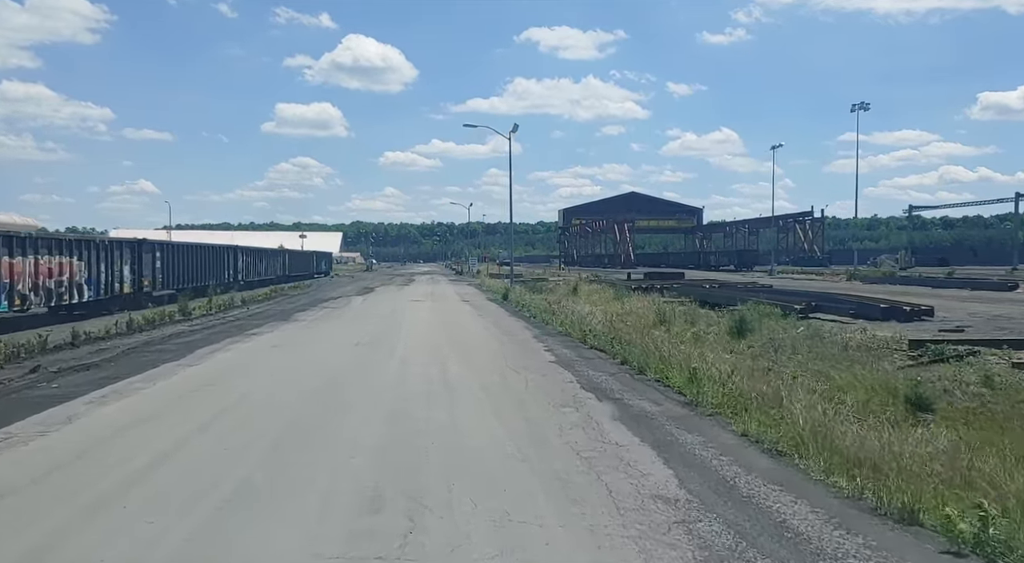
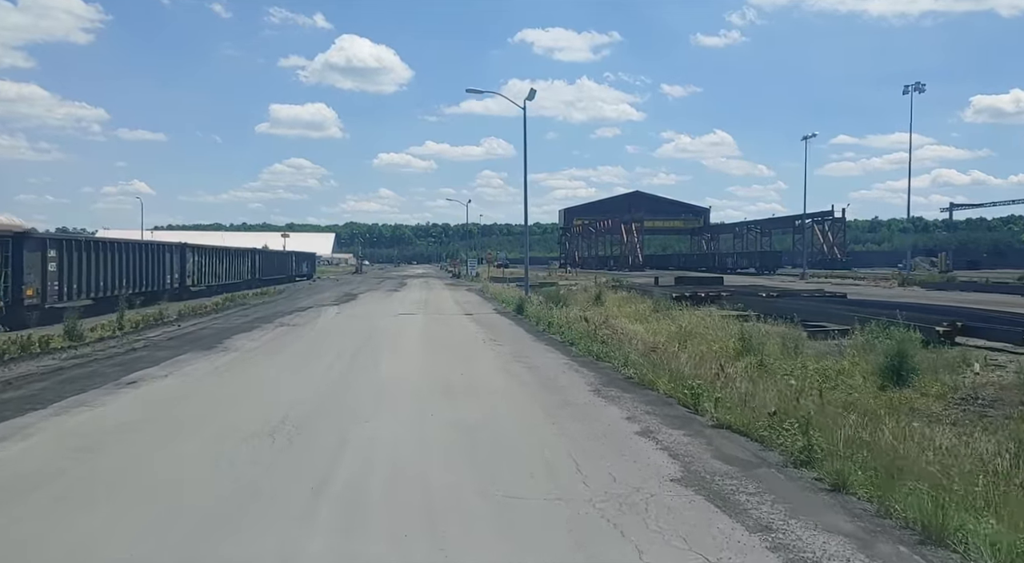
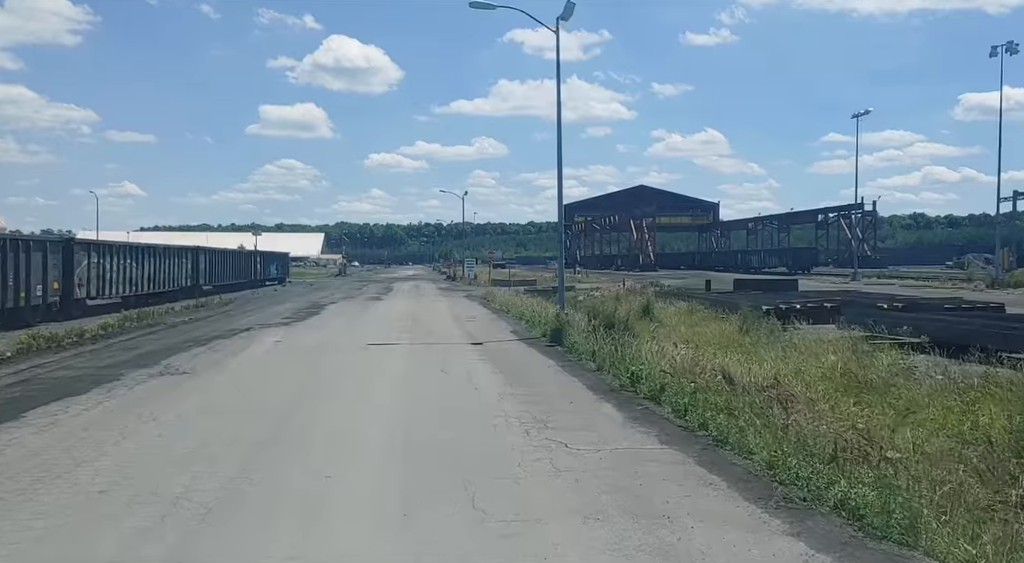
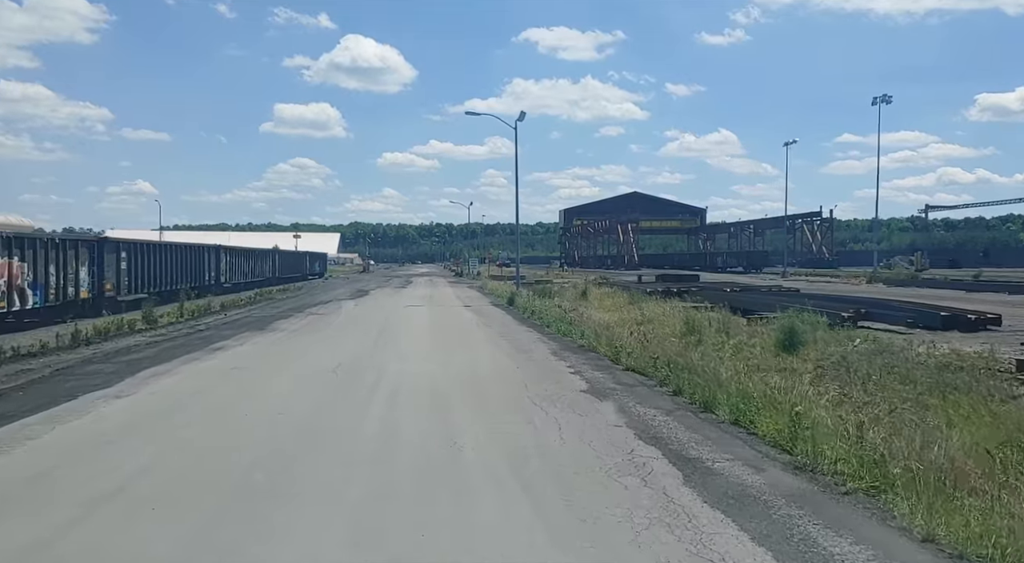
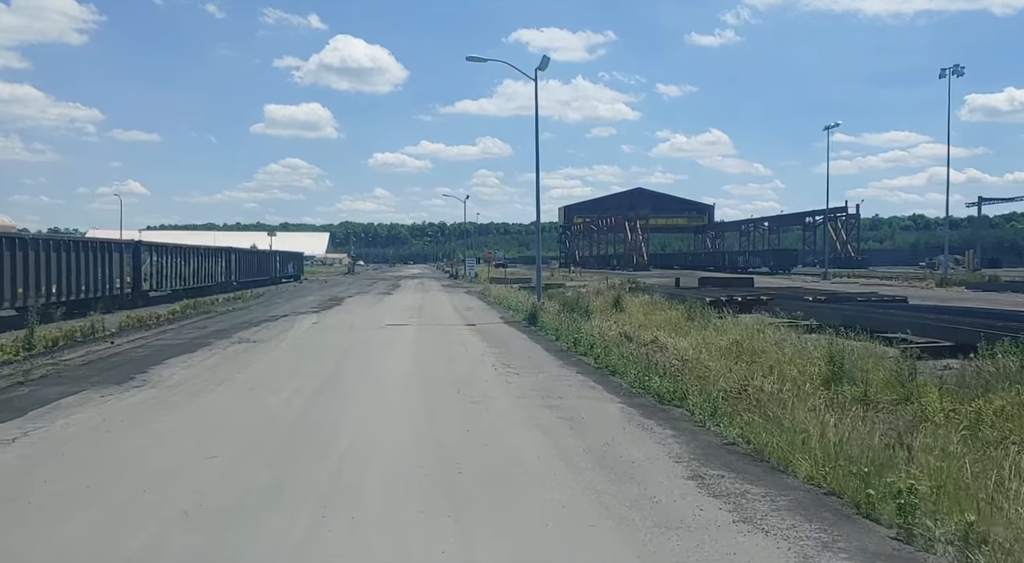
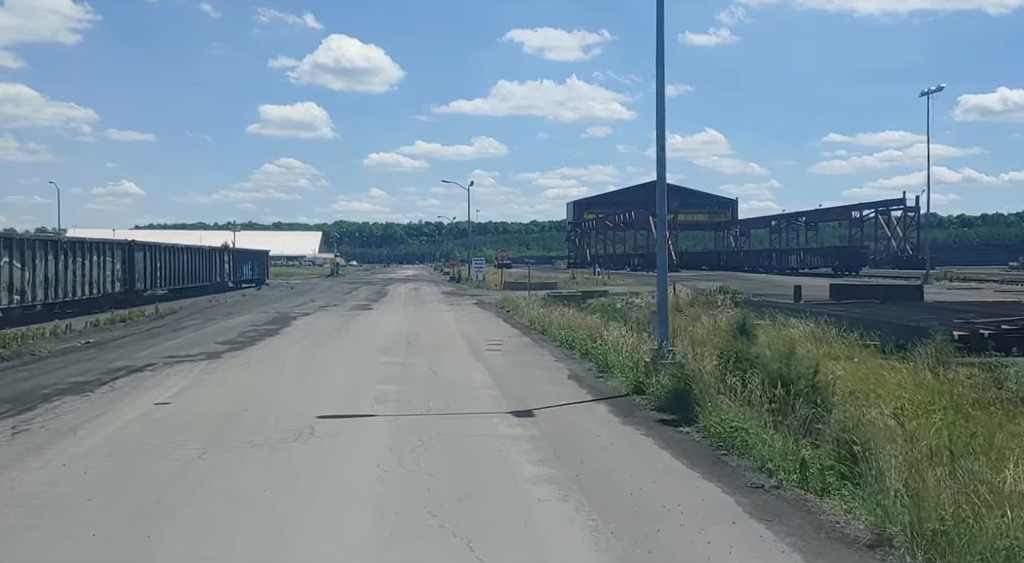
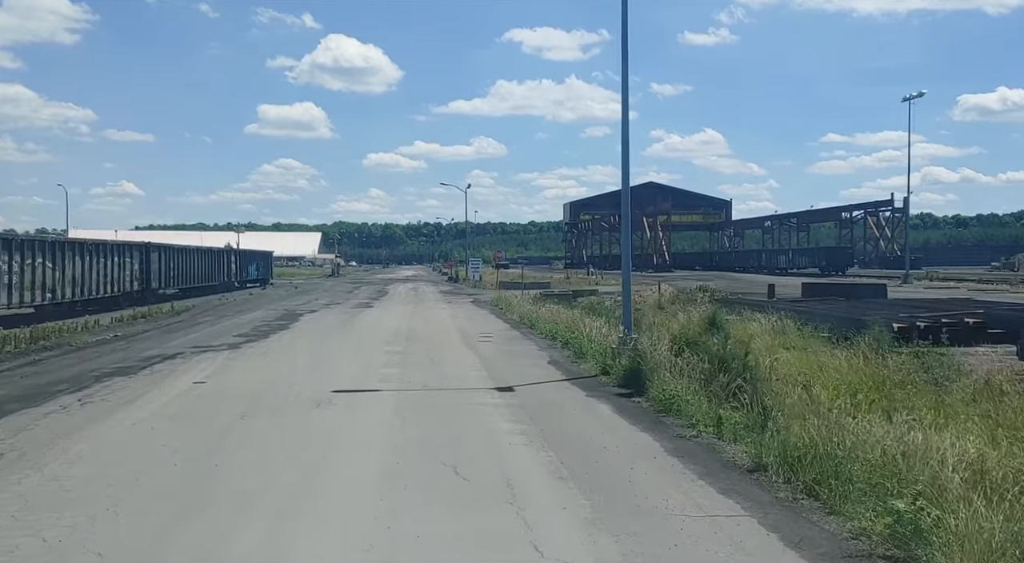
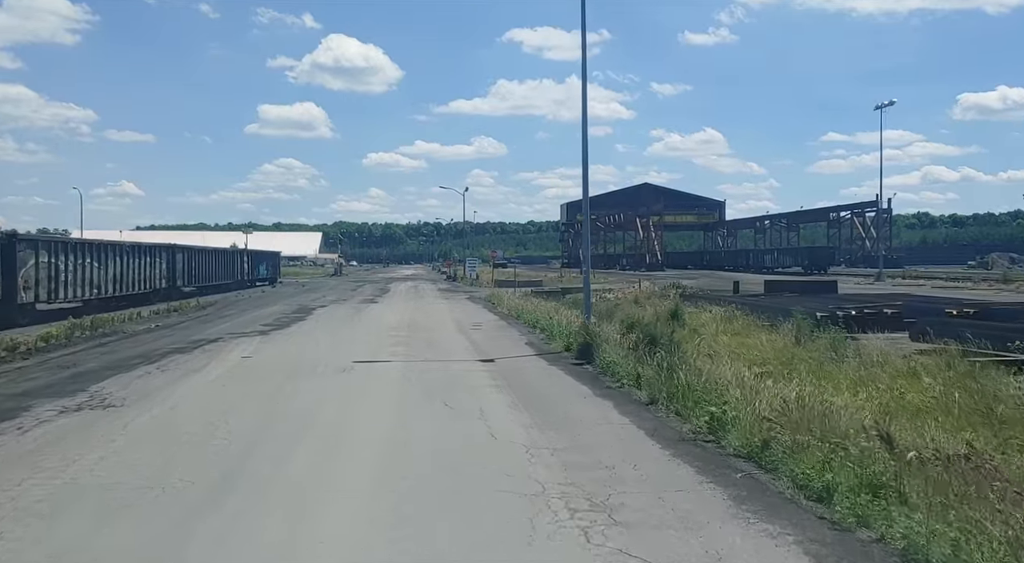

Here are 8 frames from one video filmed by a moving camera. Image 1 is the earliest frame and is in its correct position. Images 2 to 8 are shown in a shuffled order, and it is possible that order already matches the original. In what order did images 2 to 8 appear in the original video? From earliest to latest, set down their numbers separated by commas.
4, 2, 5, 3, 8, 7, 6
